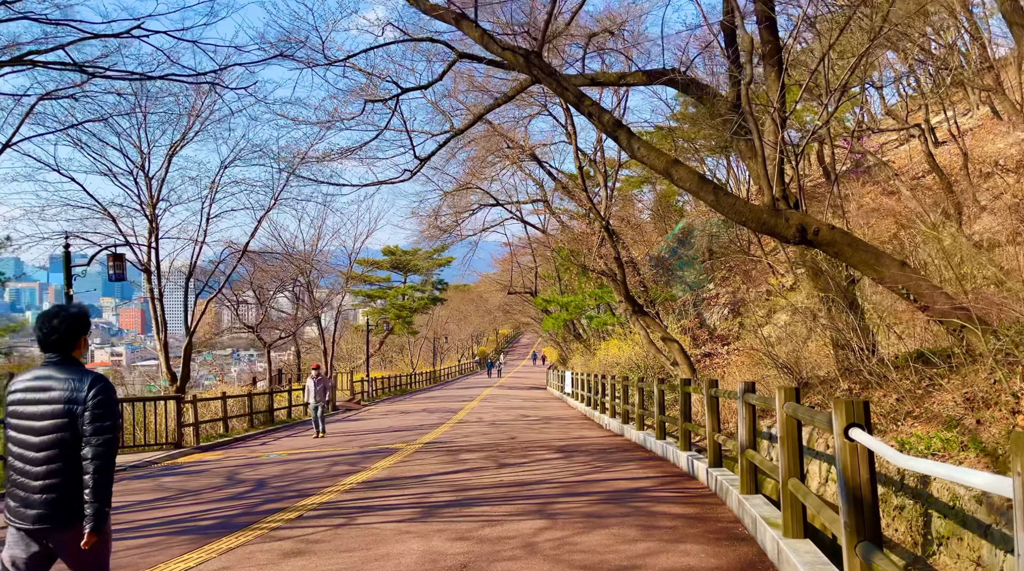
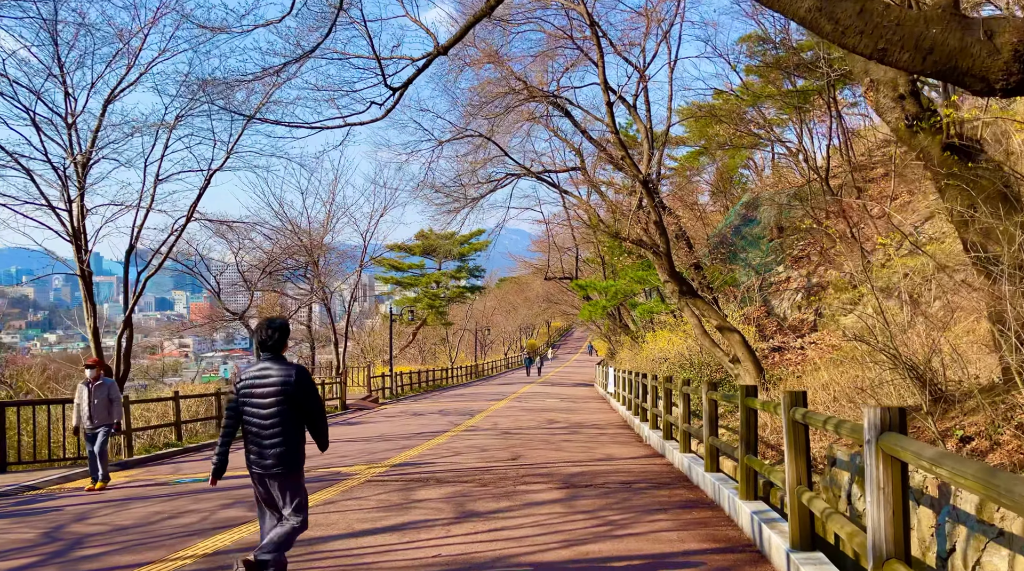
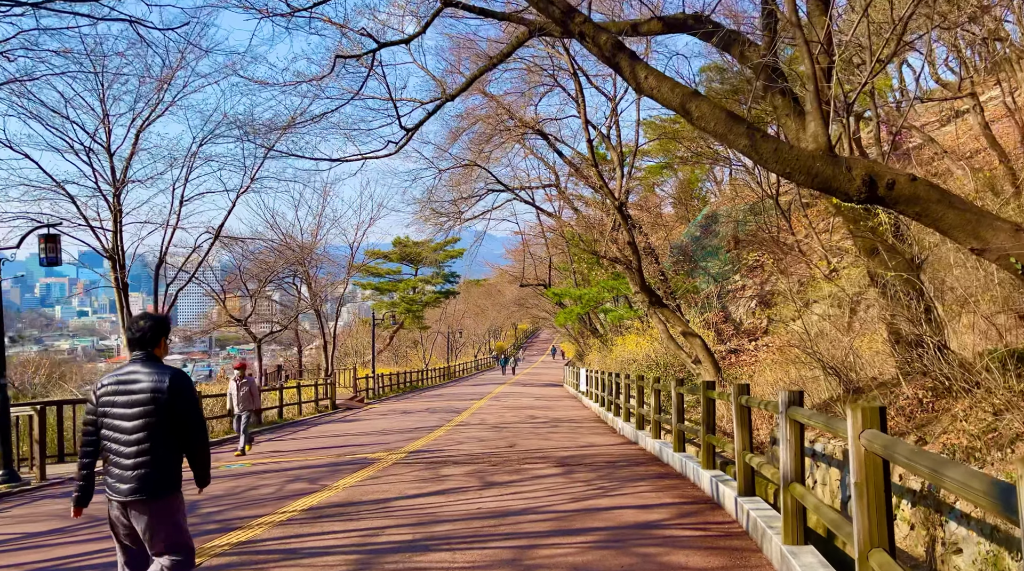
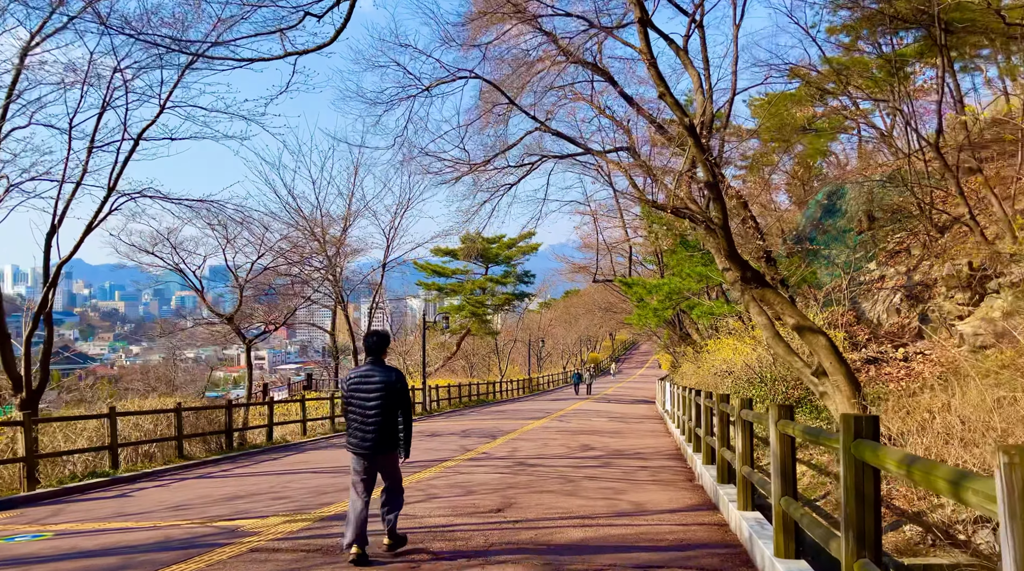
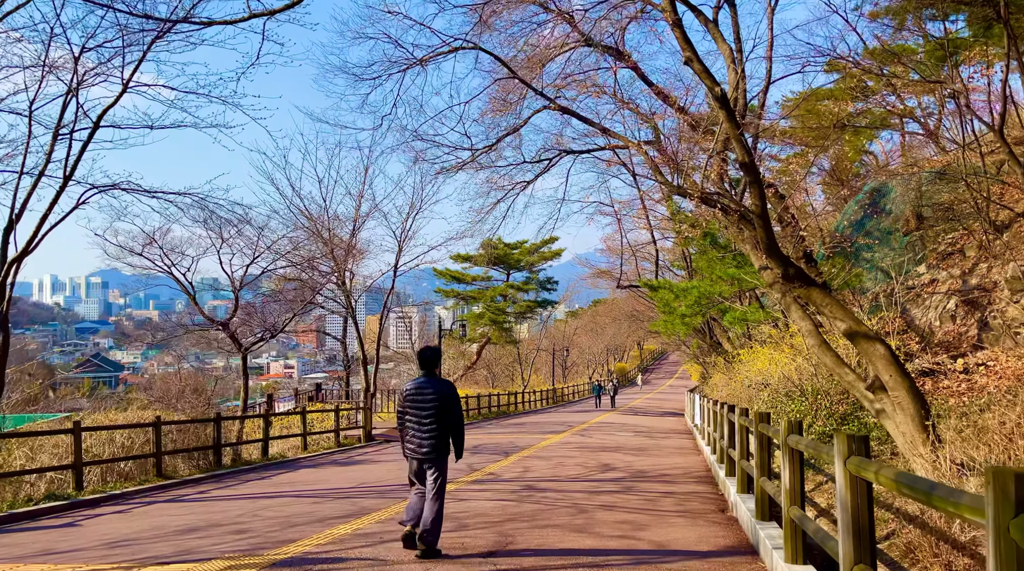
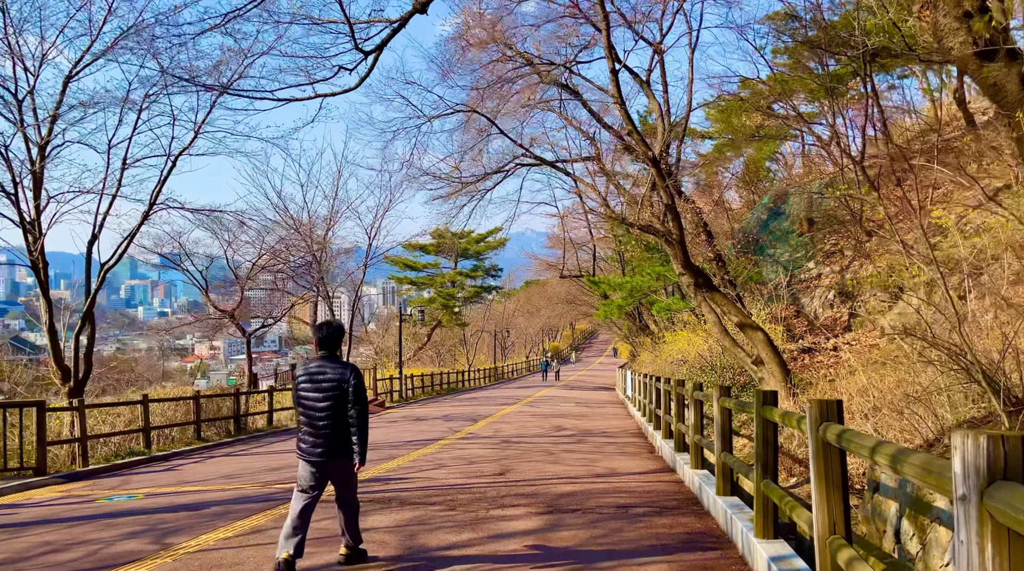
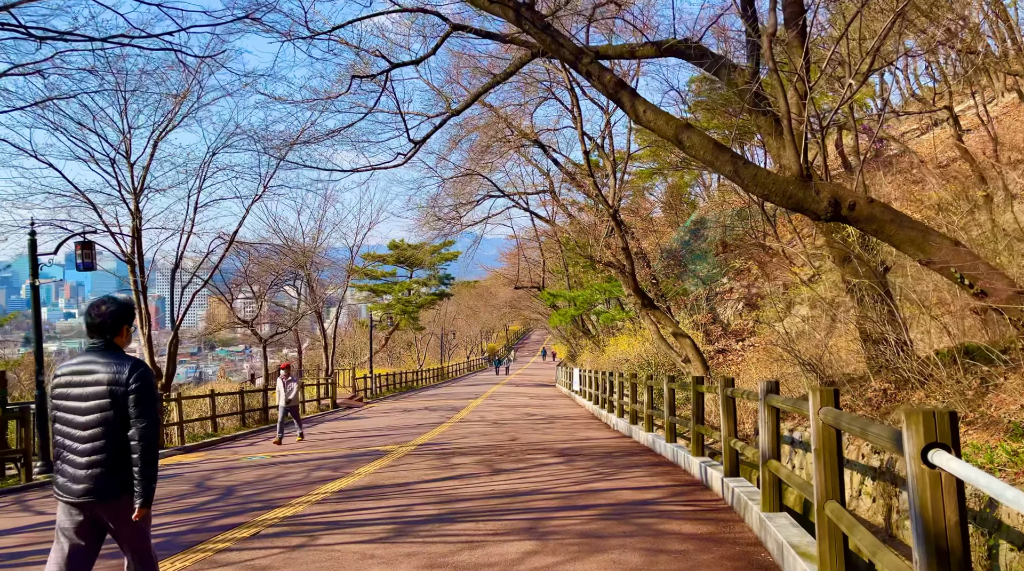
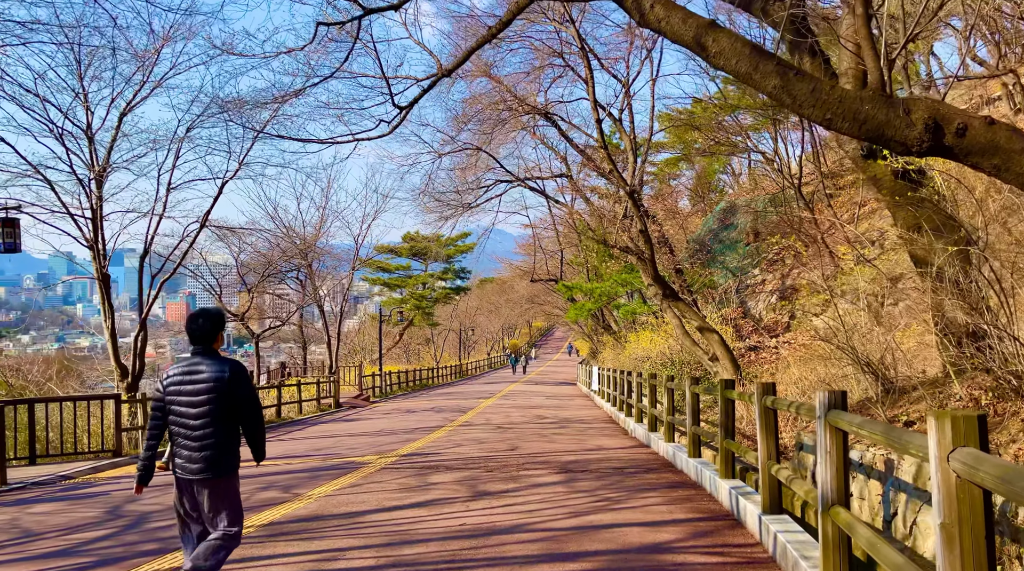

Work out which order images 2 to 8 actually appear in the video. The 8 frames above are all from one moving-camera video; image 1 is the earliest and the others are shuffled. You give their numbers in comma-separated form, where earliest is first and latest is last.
7, 3, 8, 2, 6, 4, 5
